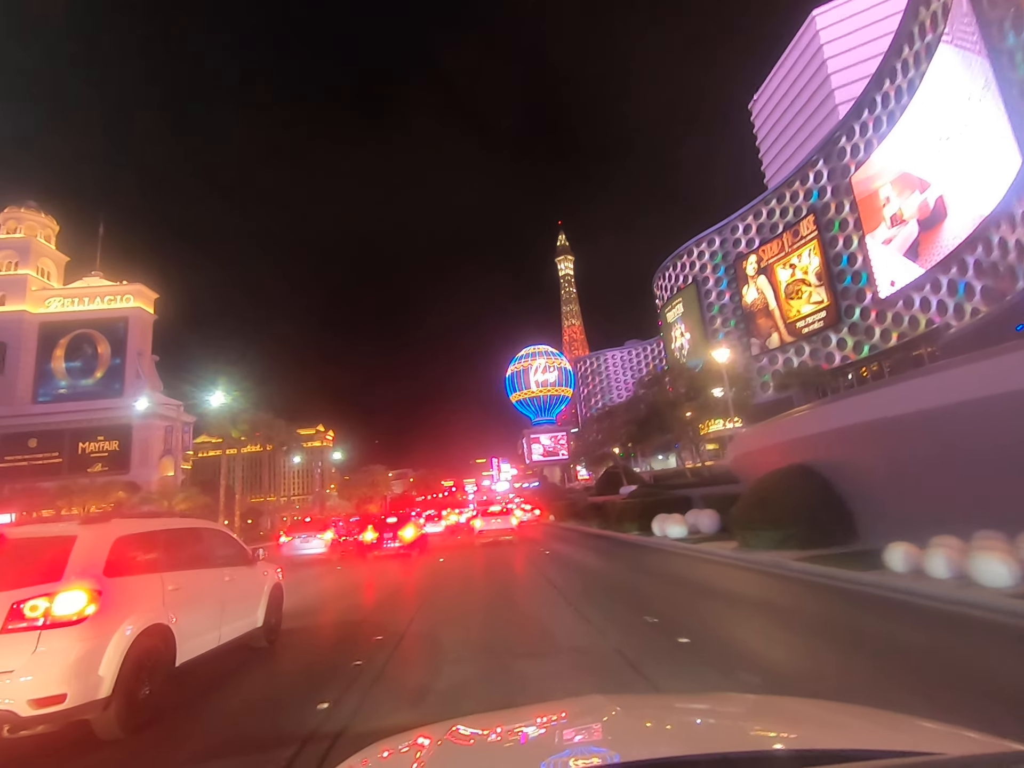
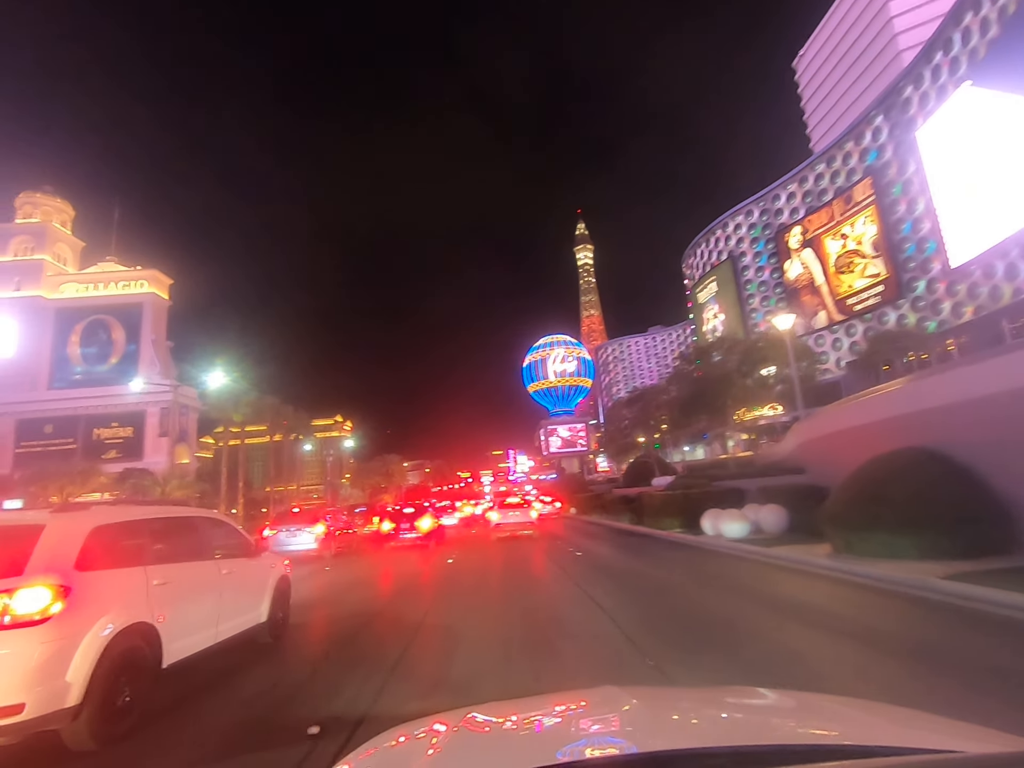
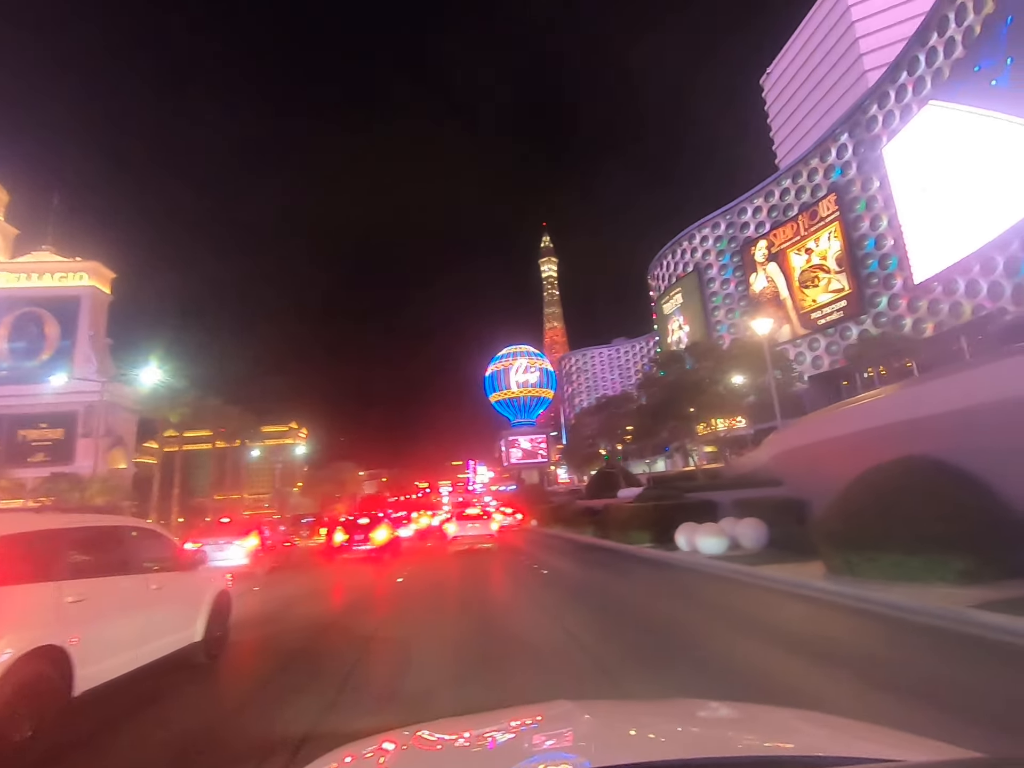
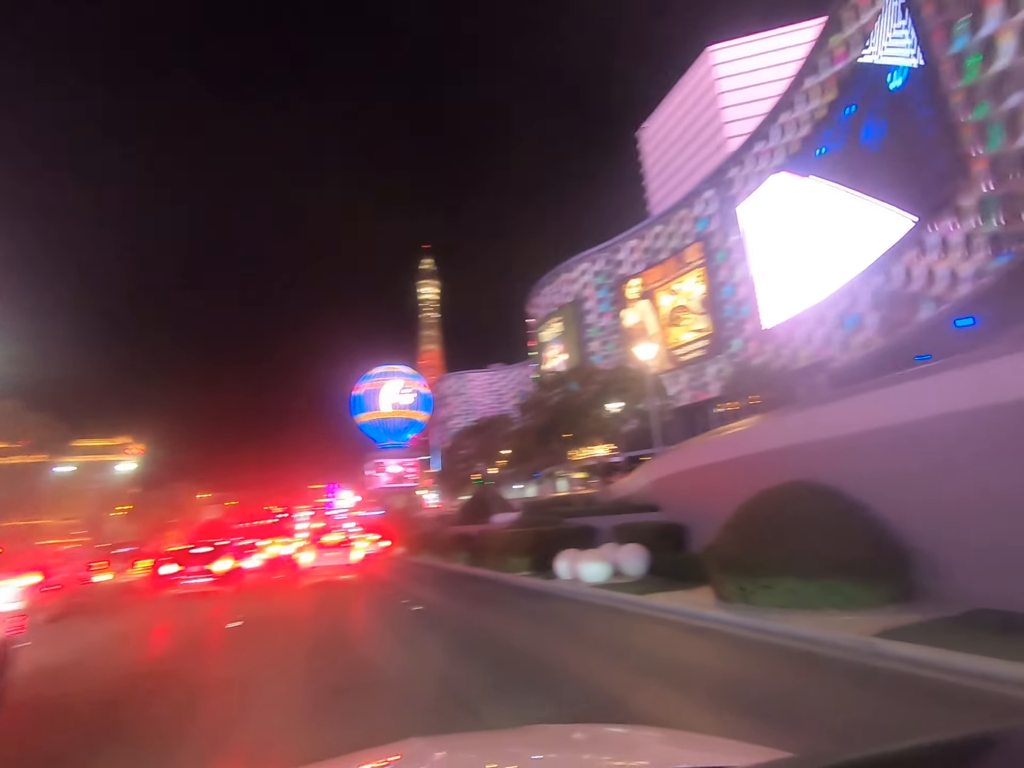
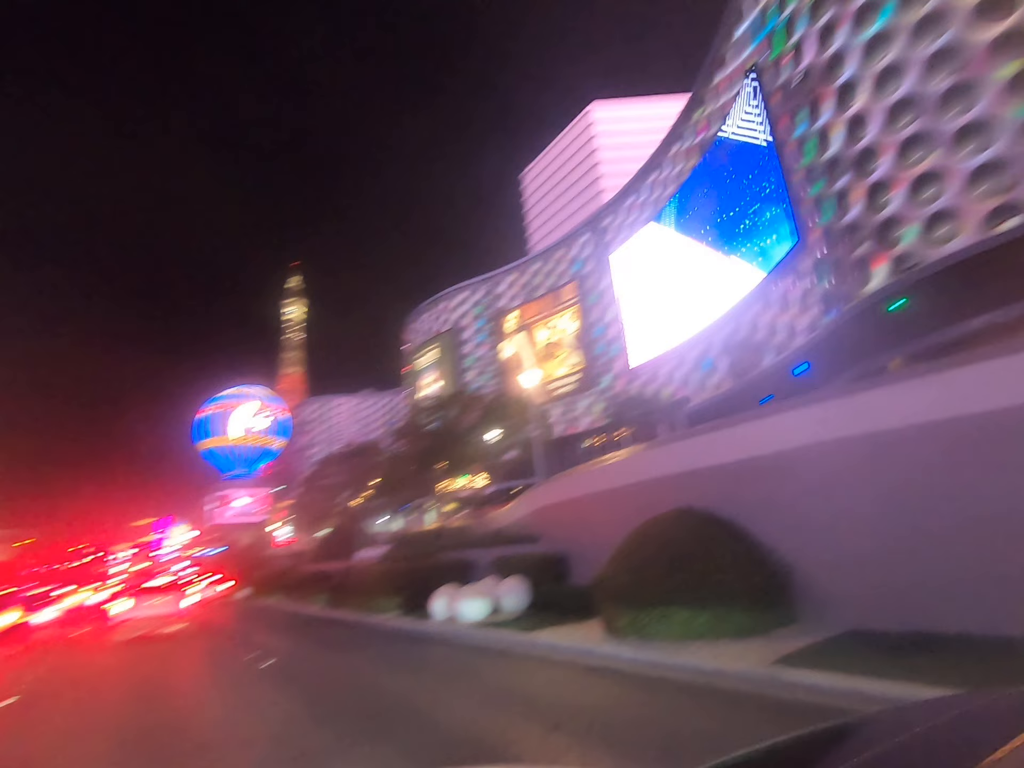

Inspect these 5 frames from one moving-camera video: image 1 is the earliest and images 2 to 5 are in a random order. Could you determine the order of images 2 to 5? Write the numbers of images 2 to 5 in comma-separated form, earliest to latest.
2, 3, 4, 5
